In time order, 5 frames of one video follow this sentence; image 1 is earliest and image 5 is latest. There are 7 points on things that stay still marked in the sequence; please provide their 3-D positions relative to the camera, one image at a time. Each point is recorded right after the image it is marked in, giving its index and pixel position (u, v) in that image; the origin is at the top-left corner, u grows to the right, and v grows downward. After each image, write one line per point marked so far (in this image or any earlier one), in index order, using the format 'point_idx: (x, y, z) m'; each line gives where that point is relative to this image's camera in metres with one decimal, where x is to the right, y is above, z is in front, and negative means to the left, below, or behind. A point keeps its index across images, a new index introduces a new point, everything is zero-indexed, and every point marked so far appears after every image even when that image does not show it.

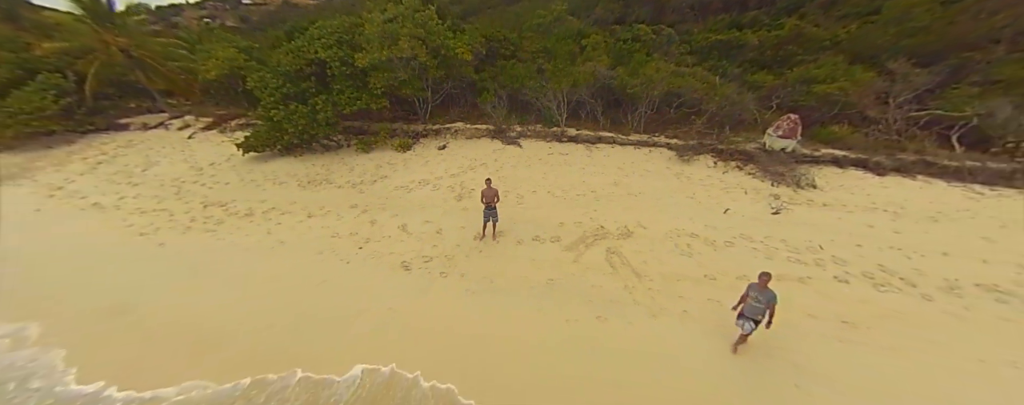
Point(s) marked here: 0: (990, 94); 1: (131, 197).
0: (+11.7, +2.6, +6.9) m
1: (-9.8, +0.1, +7.1) m
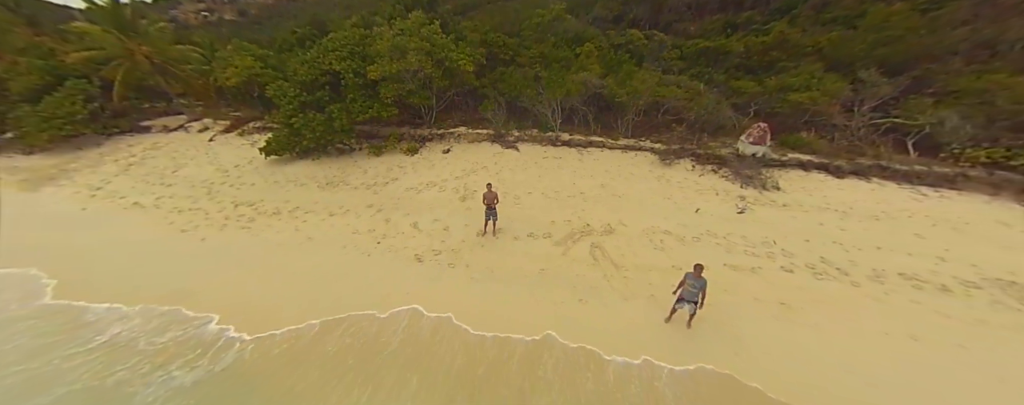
0: (+11.7, +2.6, +7.6) m
1: (-9.8, +0.2, +7.9) m
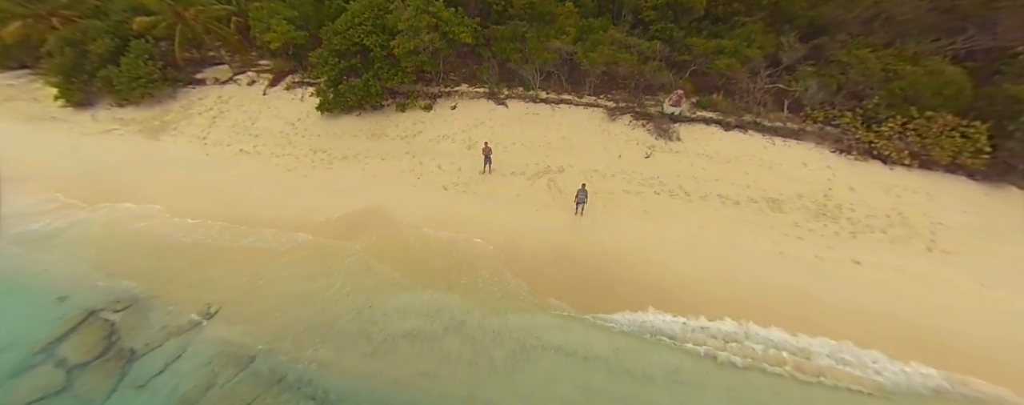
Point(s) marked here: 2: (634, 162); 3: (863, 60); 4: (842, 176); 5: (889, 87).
0: (+11.3, +4.7, +10.2) m
1: (-10.2, +2.3, +11.2) m
2: (+4.2, +1.4, +9.6) m
3: (+12.4, +5.0, +9.8) m
4: (+10.5, +0.8, +8.8) m
5: (+12.7, +3.9, +9.3) m
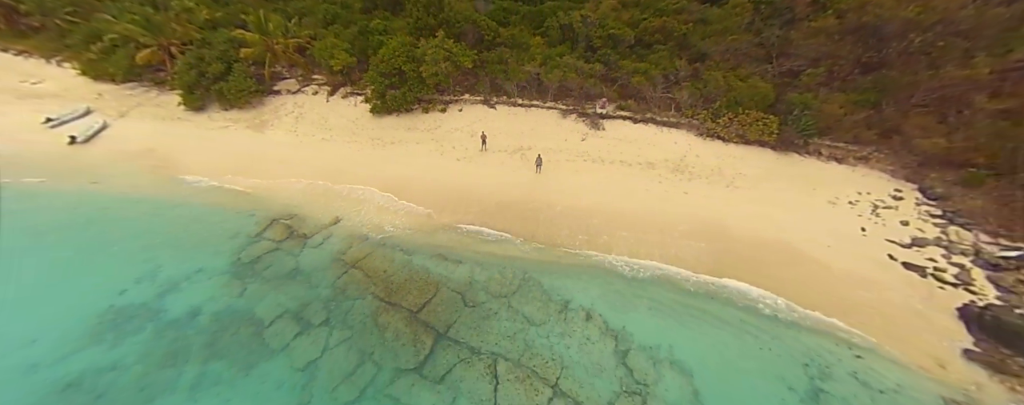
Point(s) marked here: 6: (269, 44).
0: (+10.5, +6.7, +16.1) m
1: (-11.0, +4.1, +17.0) m
2: (+3.5, +3.4, +15.5) m
3: (+11.6, +7.0, +15.7) m
4: (+9.7, +2.8, +14.8) m
5: (+11.9, +5.9, +15.3) m
6: (-17.1, +11.1, +19.3) m
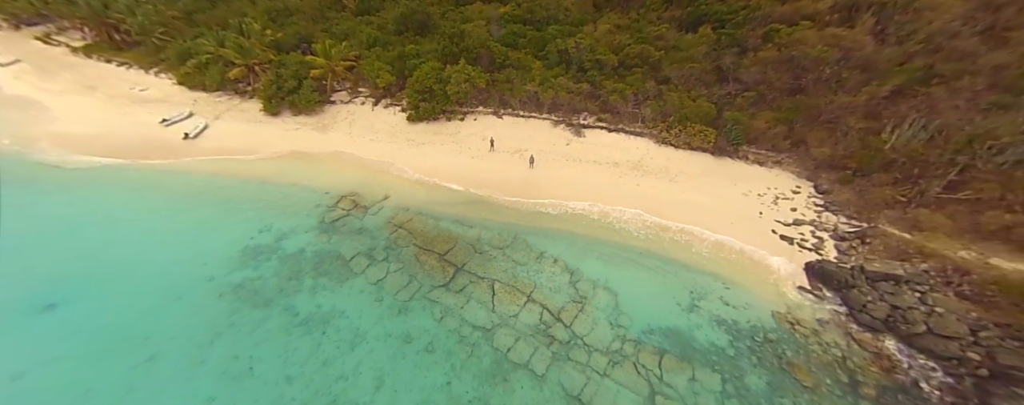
0: (+10.7, +7.3, +20.7) m
1: (-10.8, +5.3, +22.4) m
2: (+3.6, +4.2, +20.3) m
3: (+11.8, +7.6, +20.2) m
4: (+9.8, +3.5, +19.3) m
5: (+12.0, +6.5, +19.8) m
6: (-16.6, +12.4, +24.9) m
